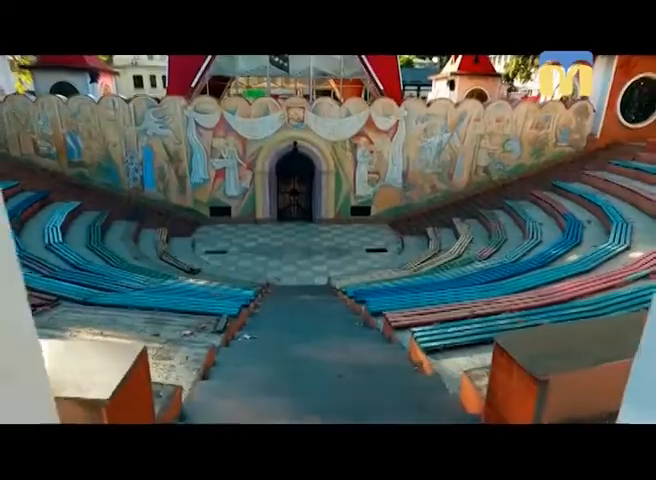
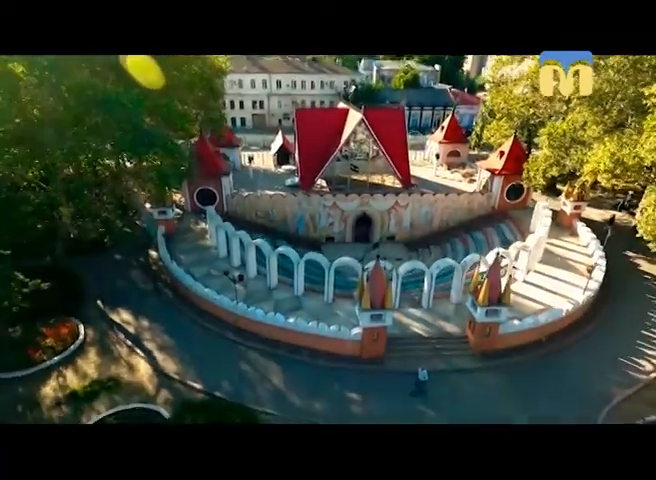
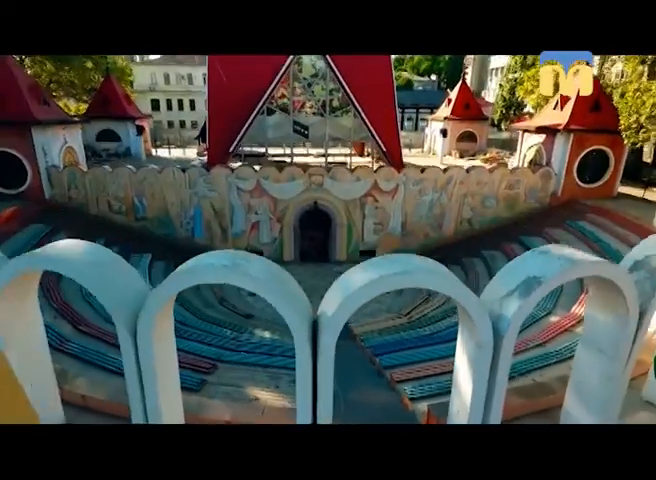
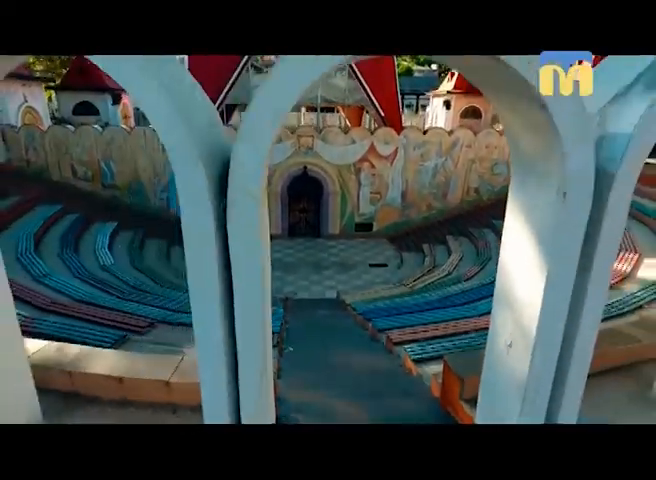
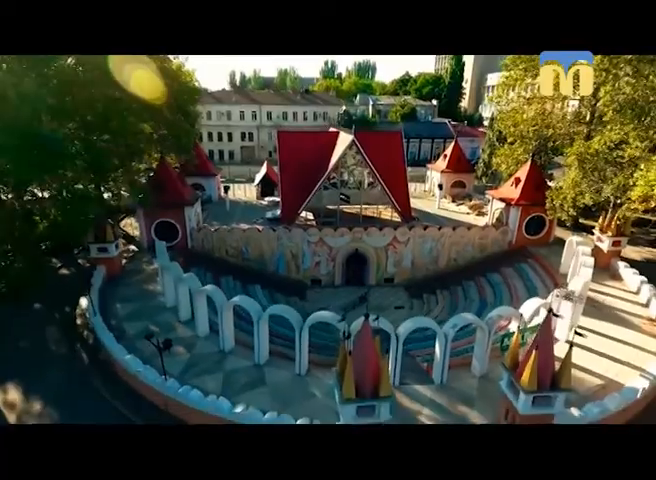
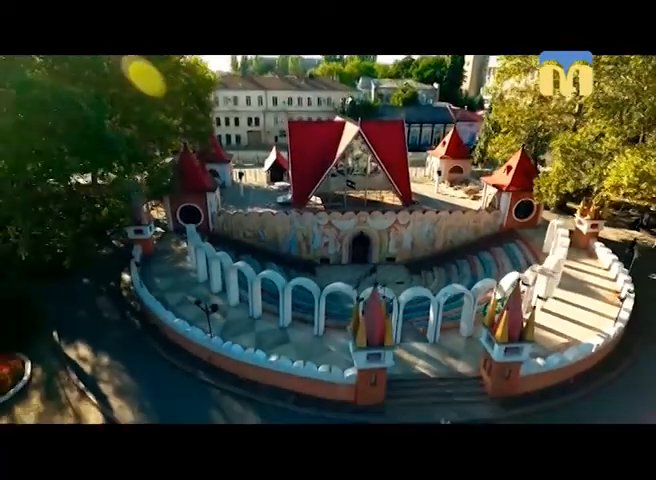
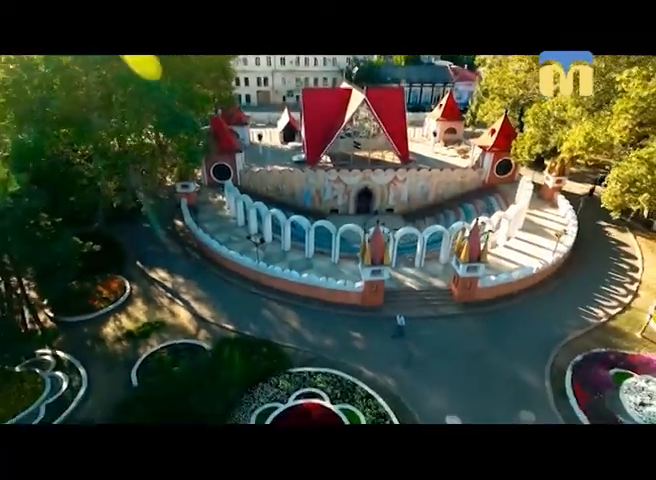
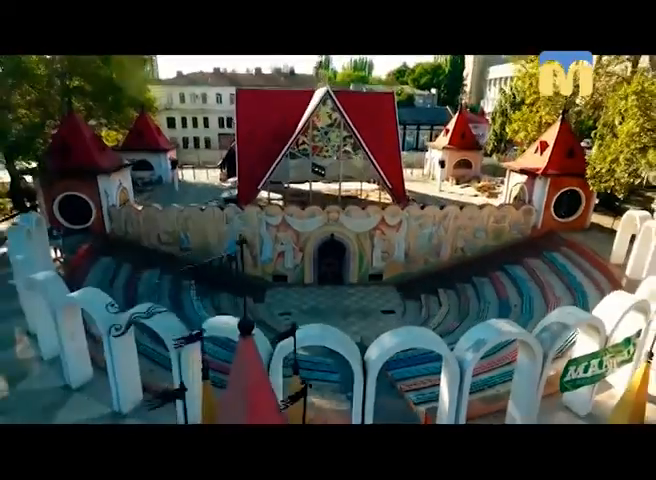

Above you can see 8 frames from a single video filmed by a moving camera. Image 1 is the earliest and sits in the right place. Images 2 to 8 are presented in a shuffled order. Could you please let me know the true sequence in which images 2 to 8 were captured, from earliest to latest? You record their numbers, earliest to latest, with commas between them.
4, 3, 8, 5, 6, 2, 7
